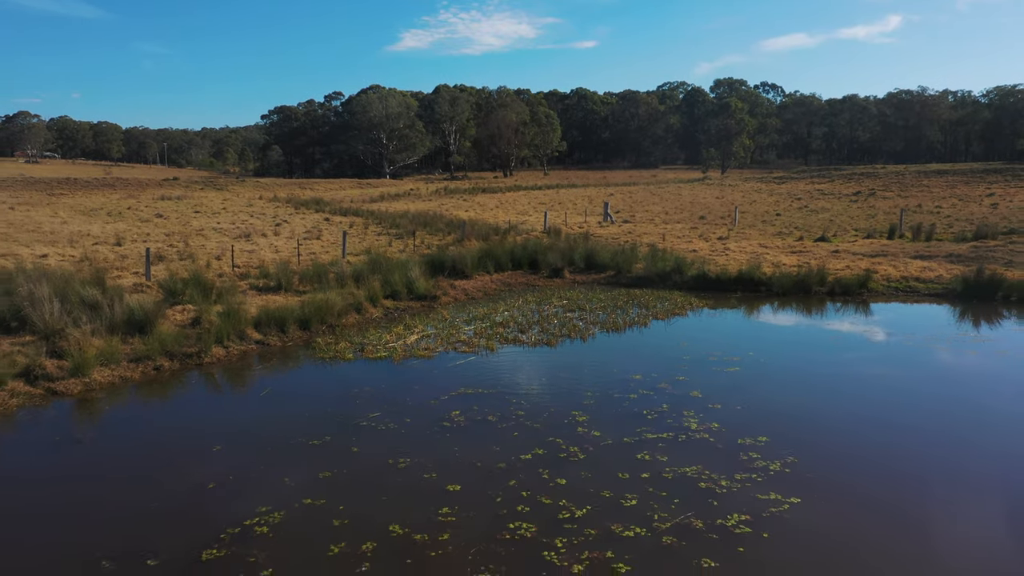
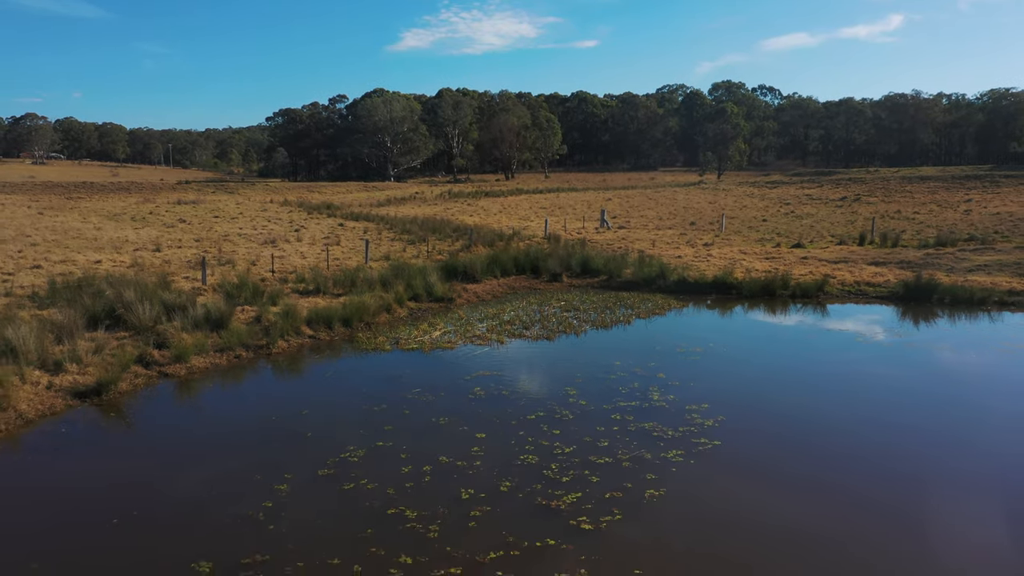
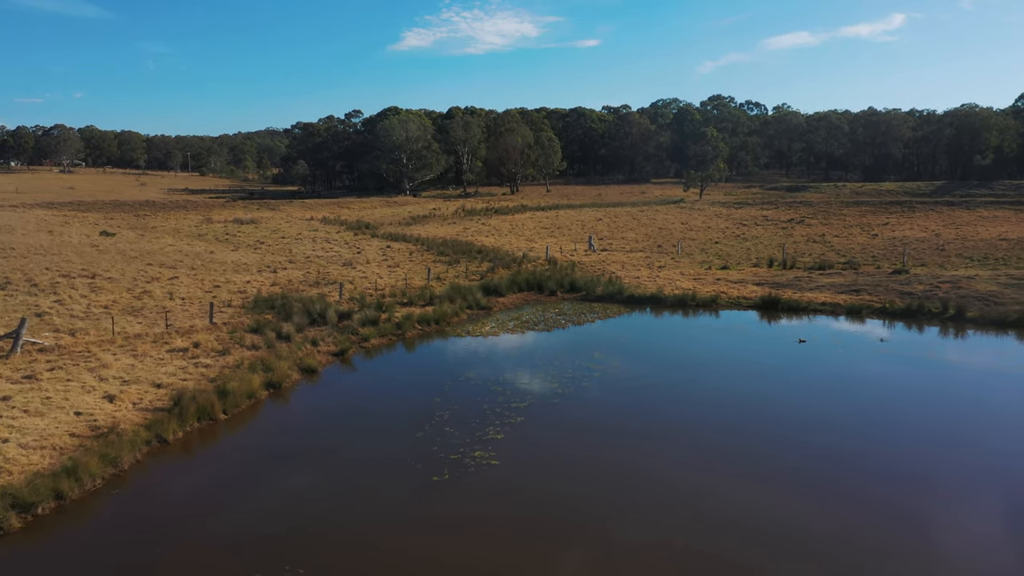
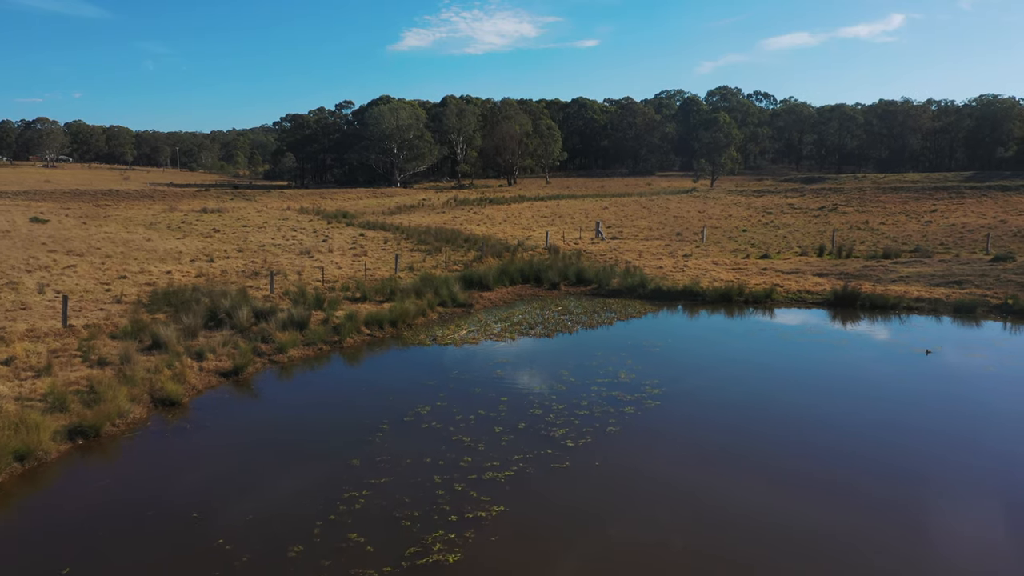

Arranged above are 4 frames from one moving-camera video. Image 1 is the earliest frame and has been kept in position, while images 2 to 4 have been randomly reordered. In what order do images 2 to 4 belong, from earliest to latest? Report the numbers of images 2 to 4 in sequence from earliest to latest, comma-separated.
2, 4, 3
